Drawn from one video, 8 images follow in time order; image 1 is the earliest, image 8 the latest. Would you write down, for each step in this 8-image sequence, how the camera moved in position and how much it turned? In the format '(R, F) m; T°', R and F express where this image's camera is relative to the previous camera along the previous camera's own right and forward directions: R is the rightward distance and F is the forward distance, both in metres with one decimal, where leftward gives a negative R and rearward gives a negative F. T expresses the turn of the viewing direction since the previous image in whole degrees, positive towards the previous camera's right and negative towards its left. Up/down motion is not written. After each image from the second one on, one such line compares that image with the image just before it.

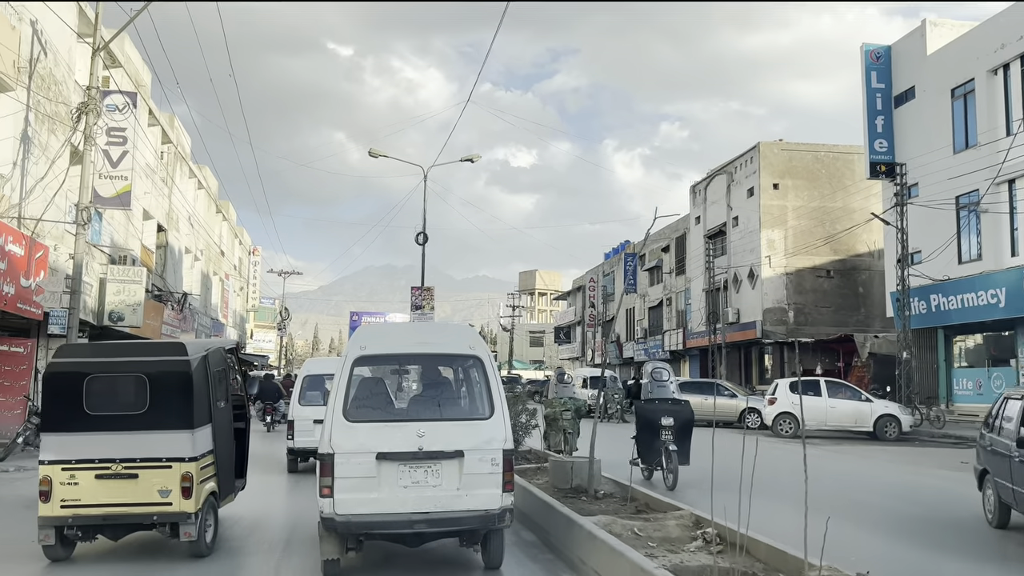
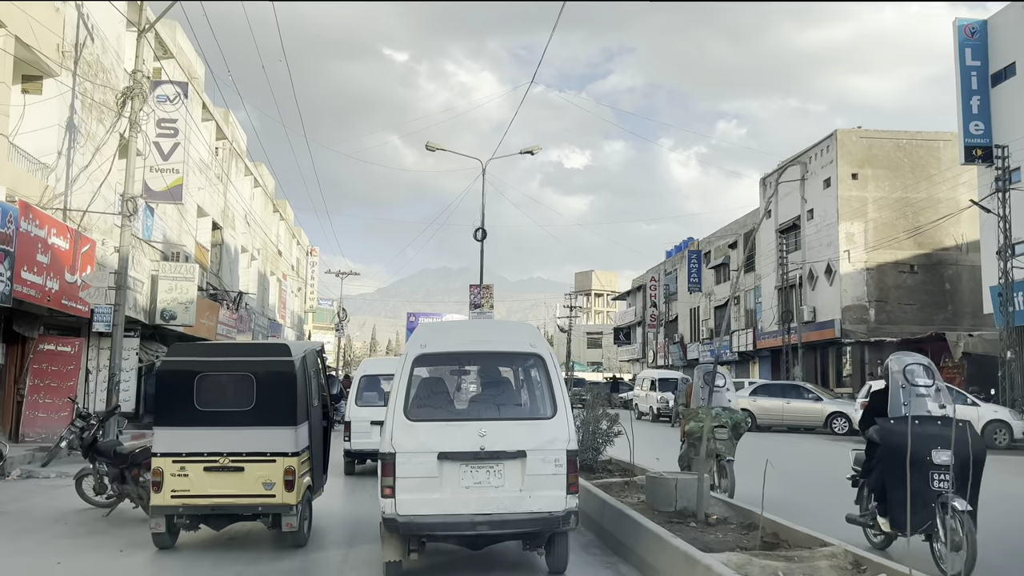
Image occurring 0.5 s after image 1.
(-0.3, +1.3) m; -4°
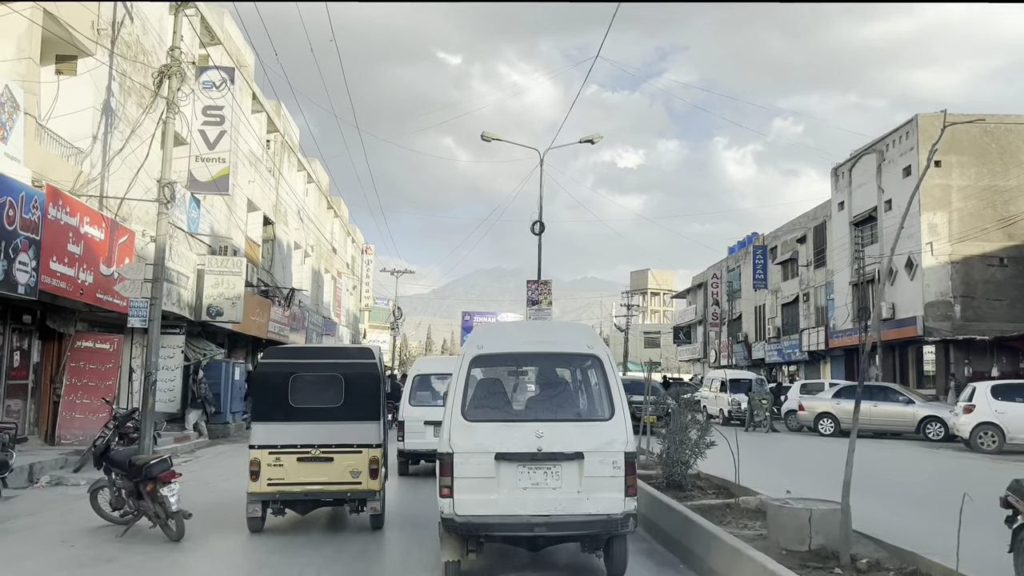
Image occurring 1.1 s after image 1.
(-0.2, +1.3) m; -3°
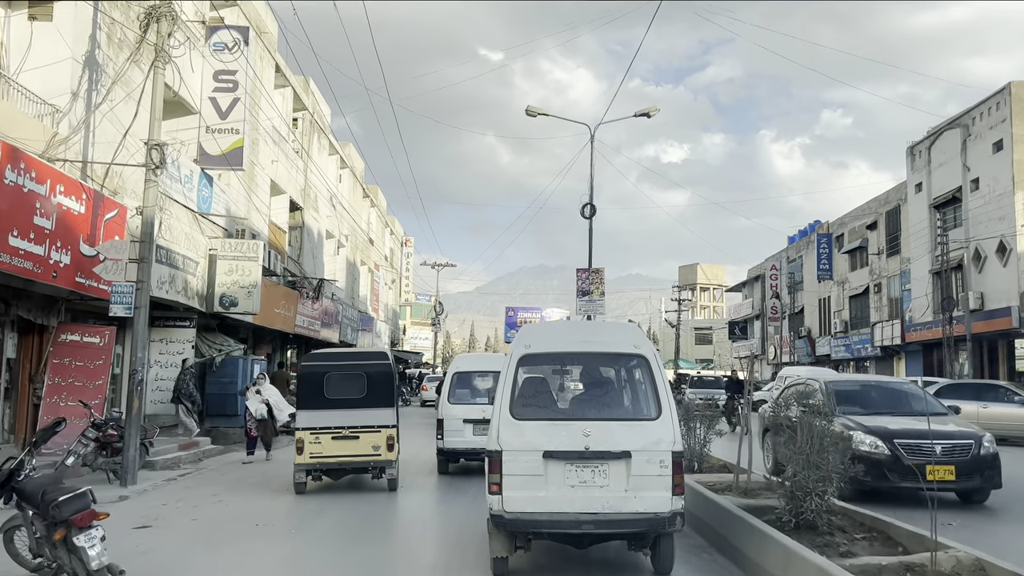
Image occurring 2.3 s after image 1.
(-0.1, +2.4) m; -3°
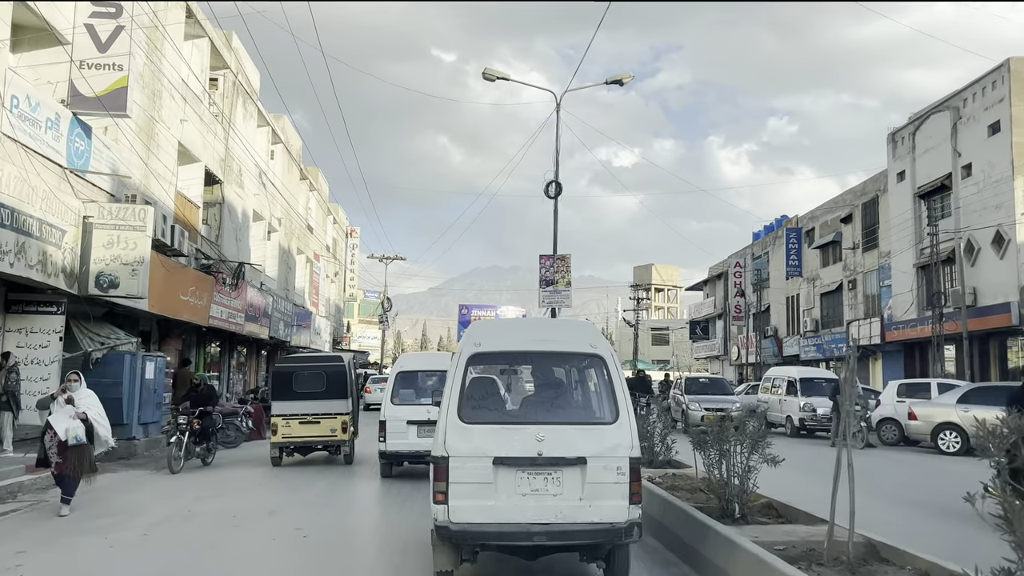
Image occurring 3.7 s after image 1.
(0.0, +3.2) m; +3°
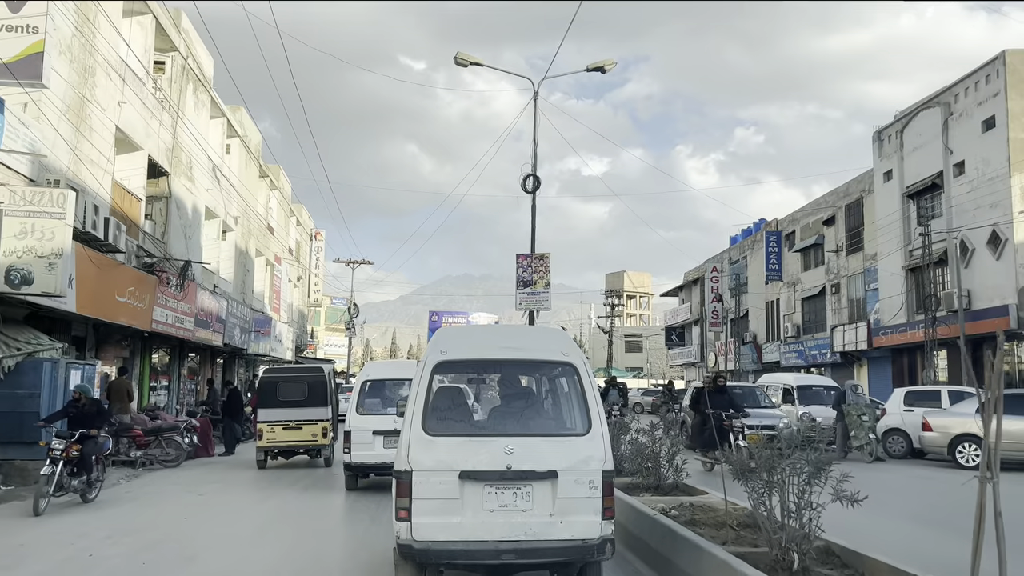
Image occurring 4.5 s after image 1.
(-0.1, +1.7) m; +2°
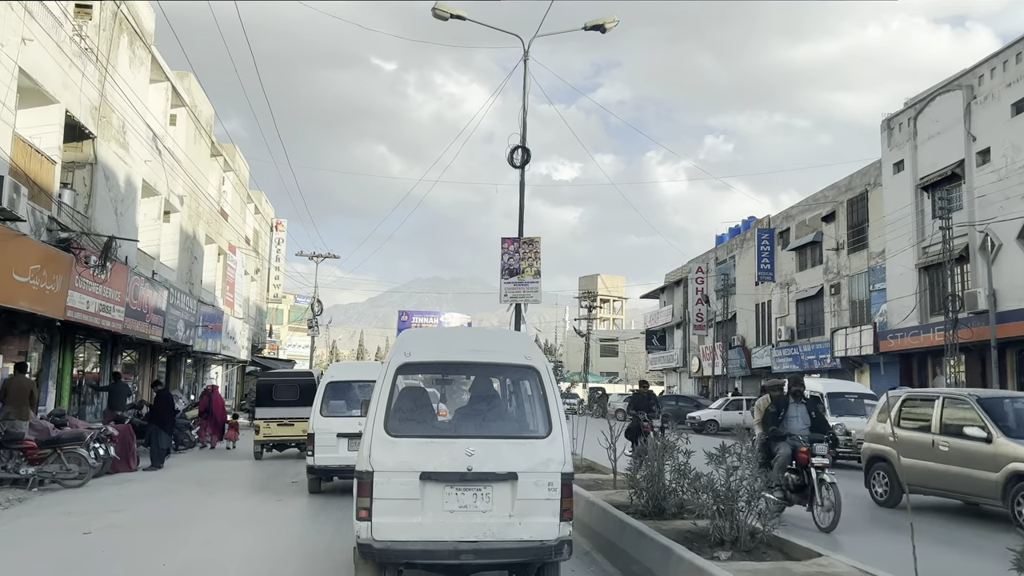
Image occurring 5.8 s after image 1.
(-0.3, +2.9) m; +2°
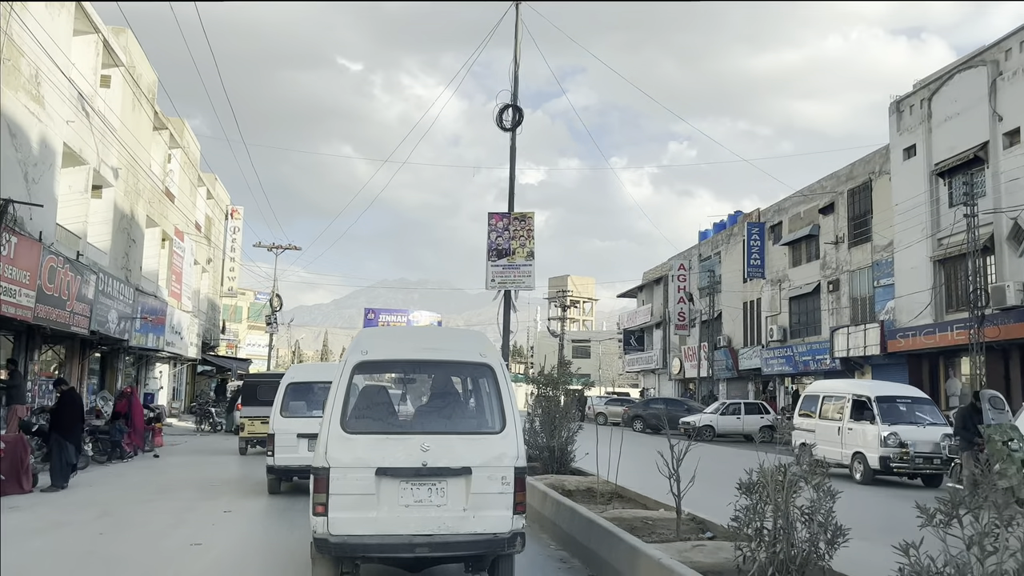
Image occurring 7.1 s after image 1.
(-0.4, +2.8) m; +2°
